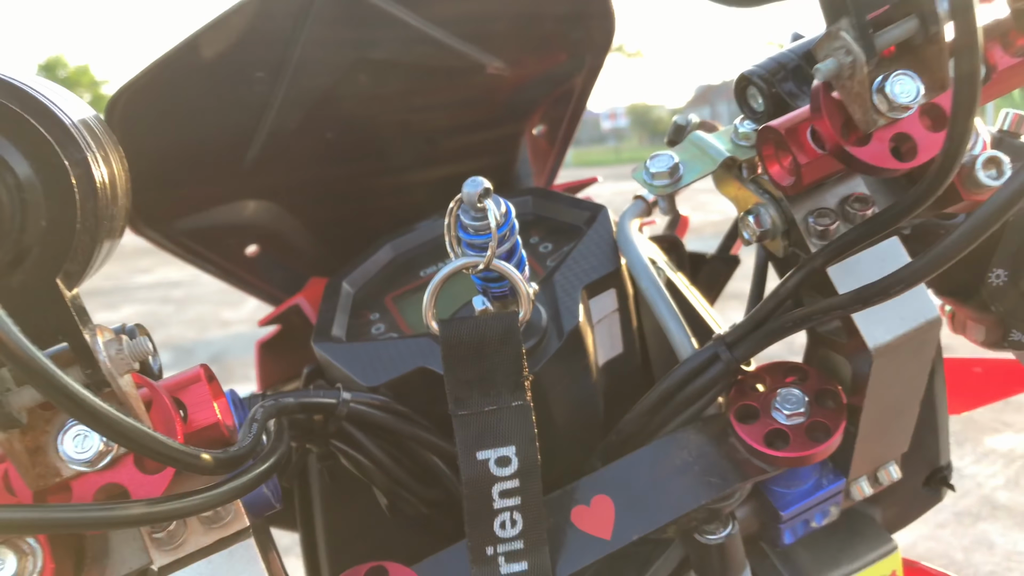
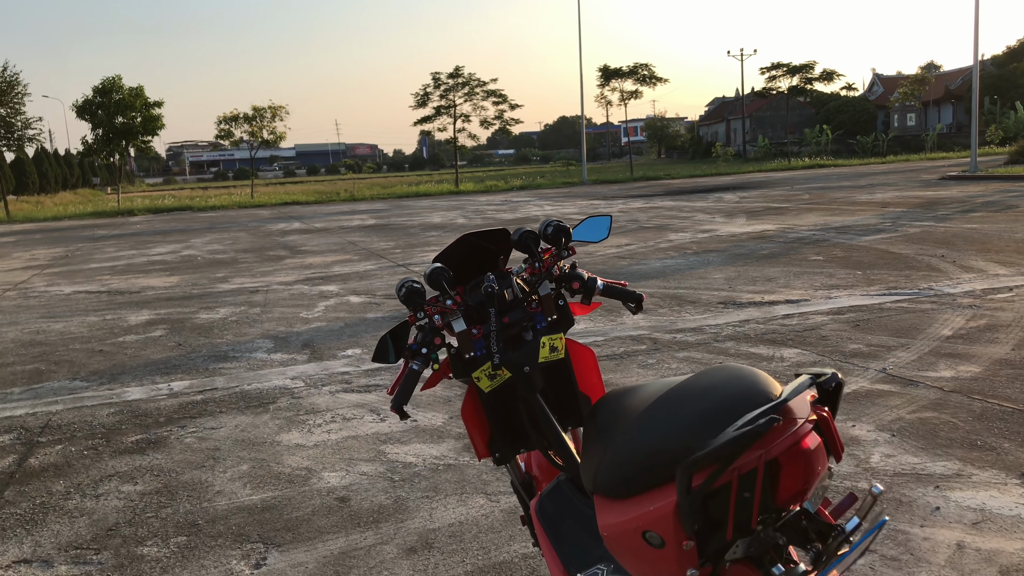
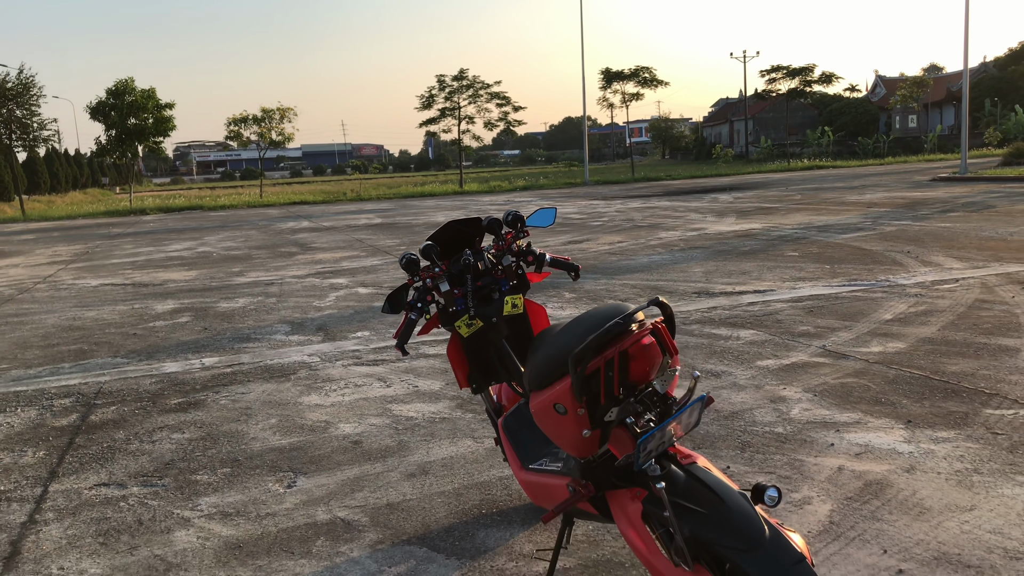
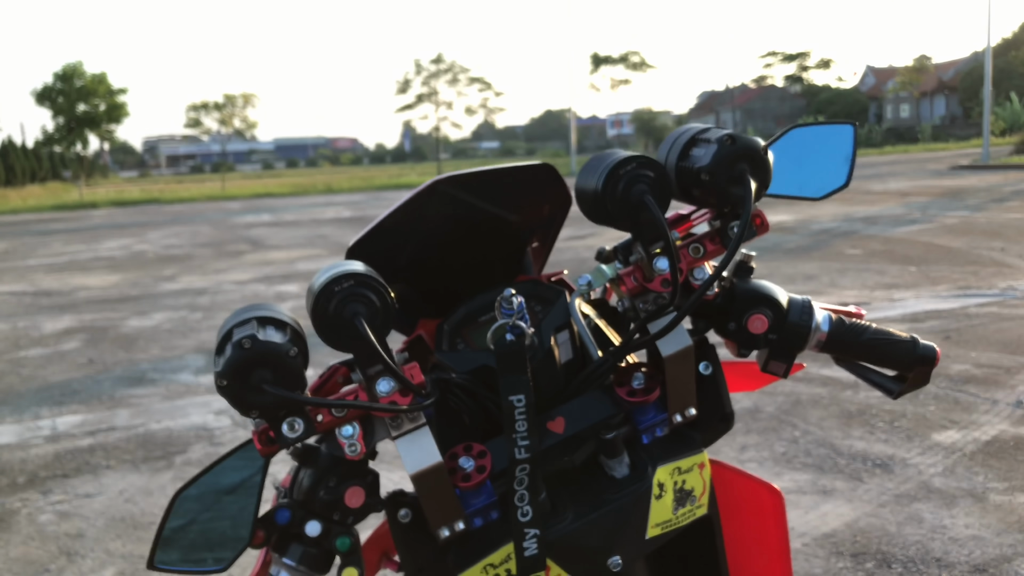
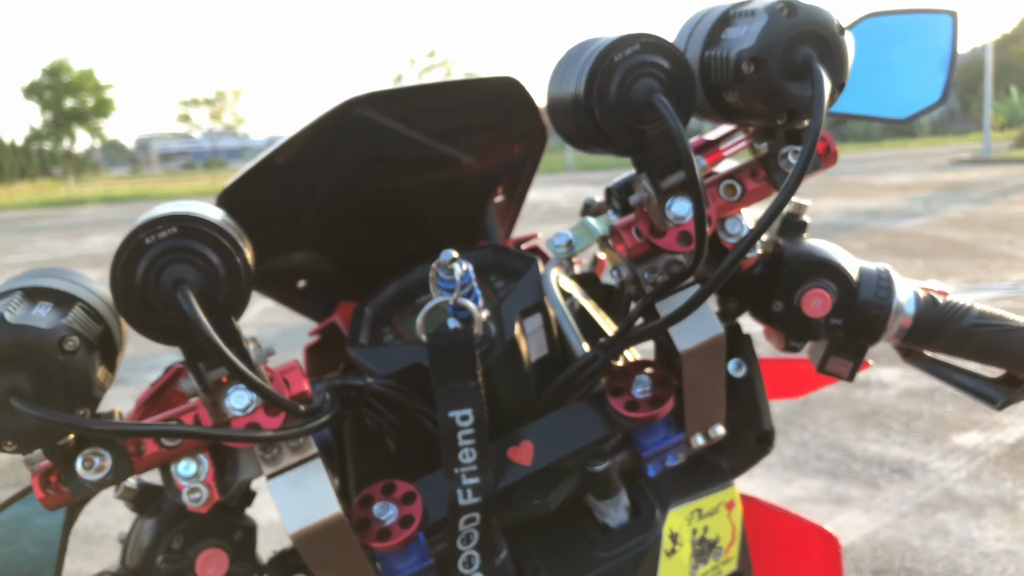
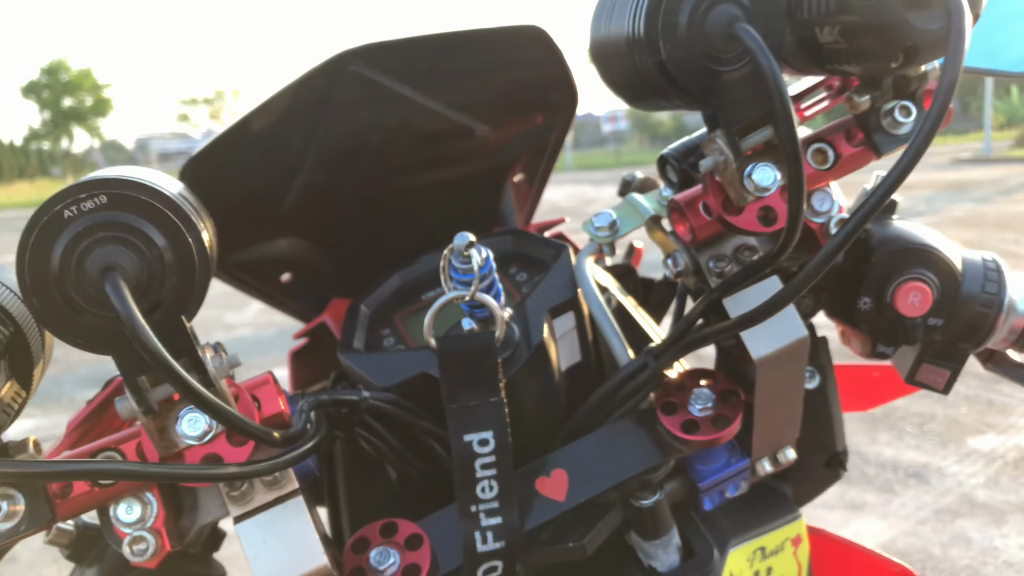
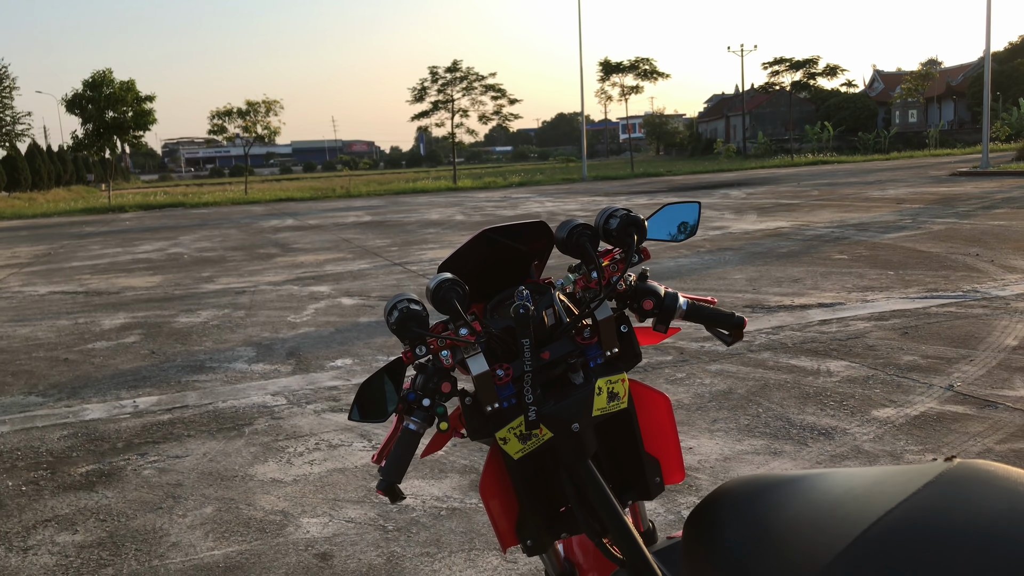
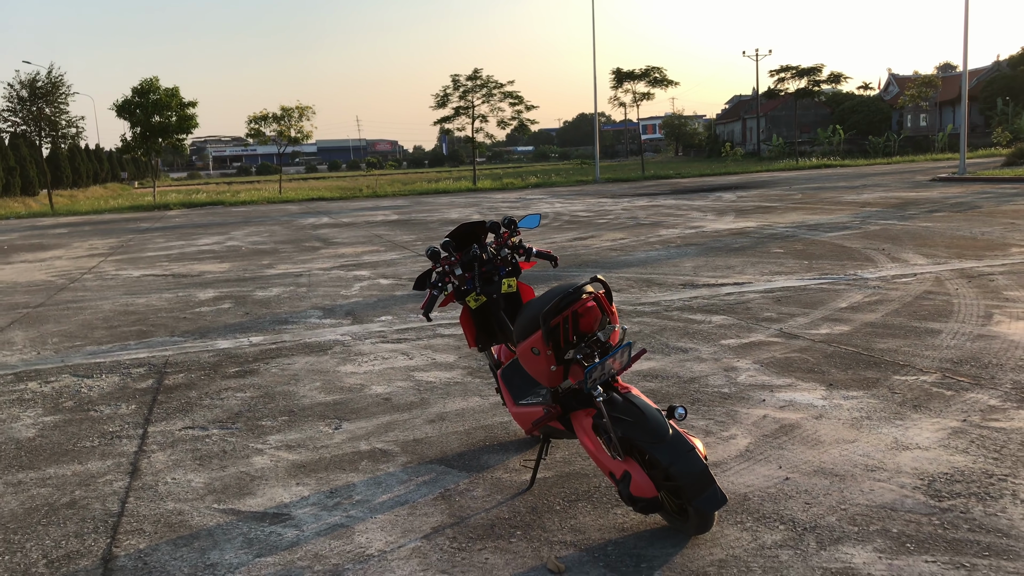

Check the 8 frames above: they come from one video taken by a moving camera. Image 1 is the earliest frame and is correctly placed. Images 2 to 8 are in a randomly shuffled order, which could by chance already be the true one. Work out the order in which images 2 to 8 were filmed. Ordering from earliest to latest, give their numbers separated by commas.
6, 5, 4, 7, 2, 3, 8
